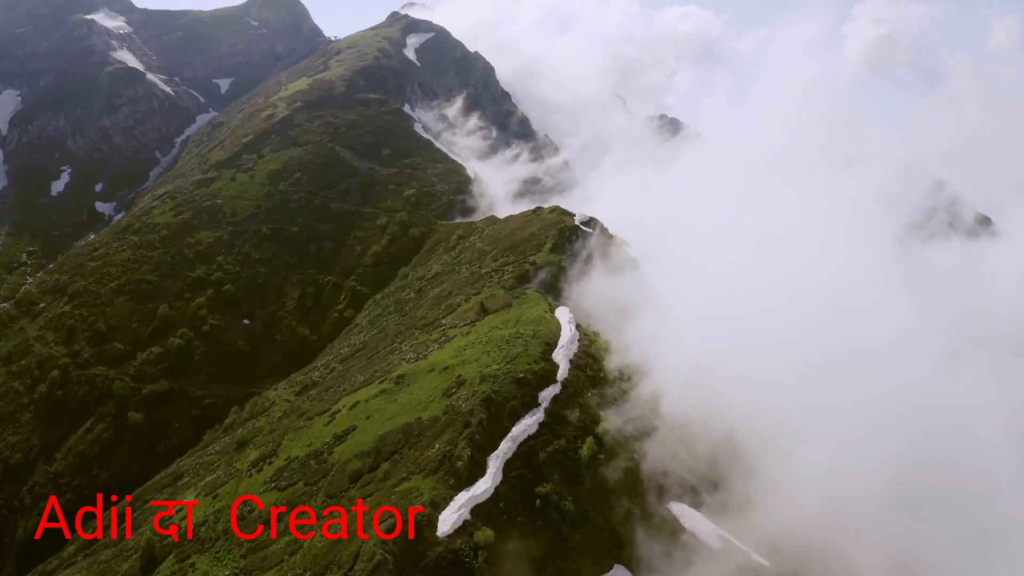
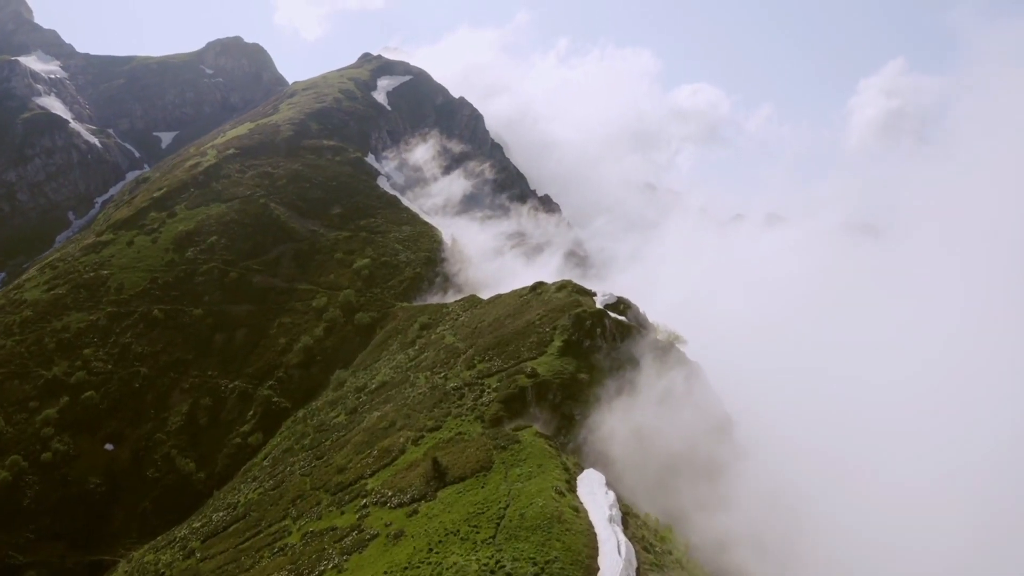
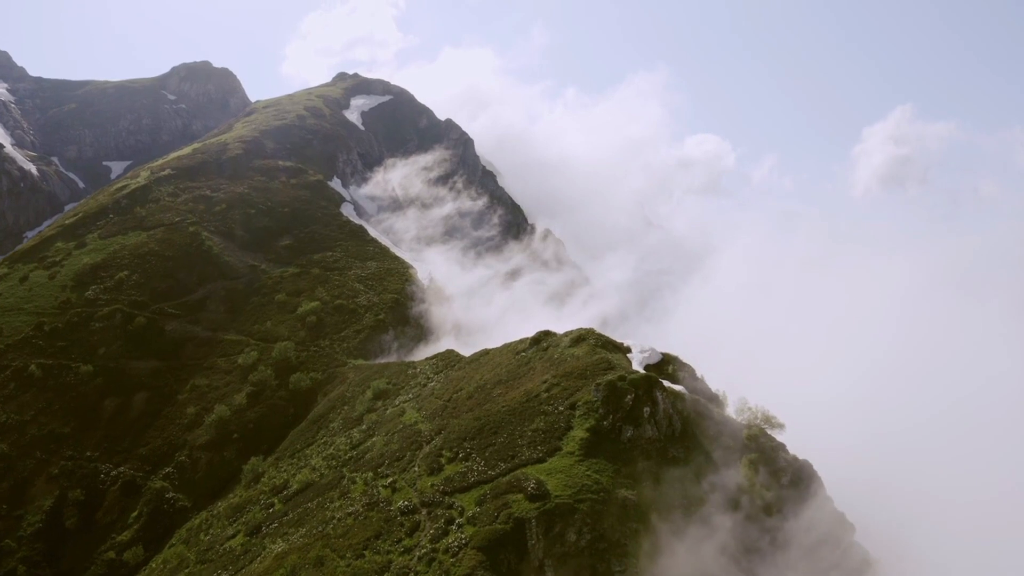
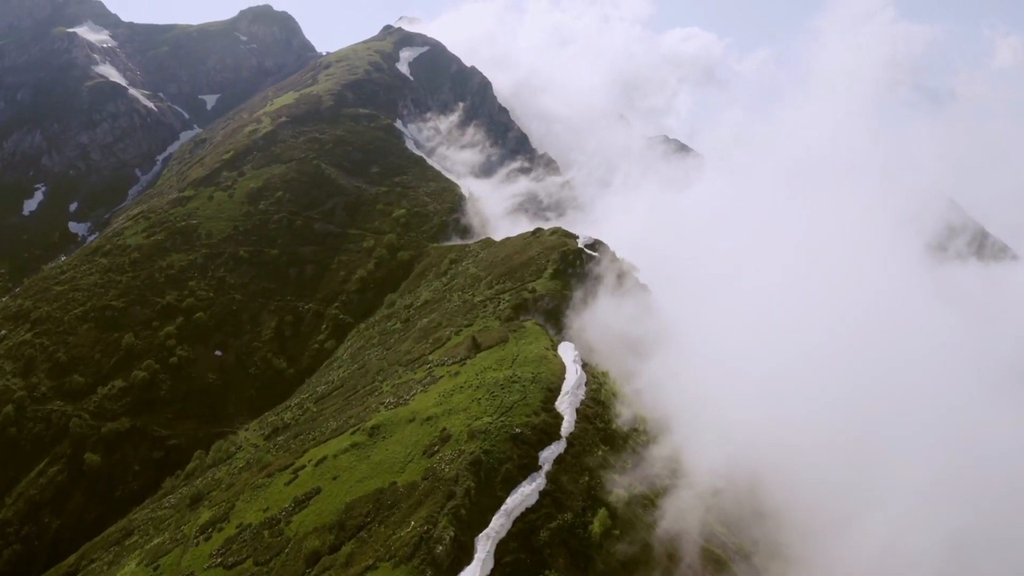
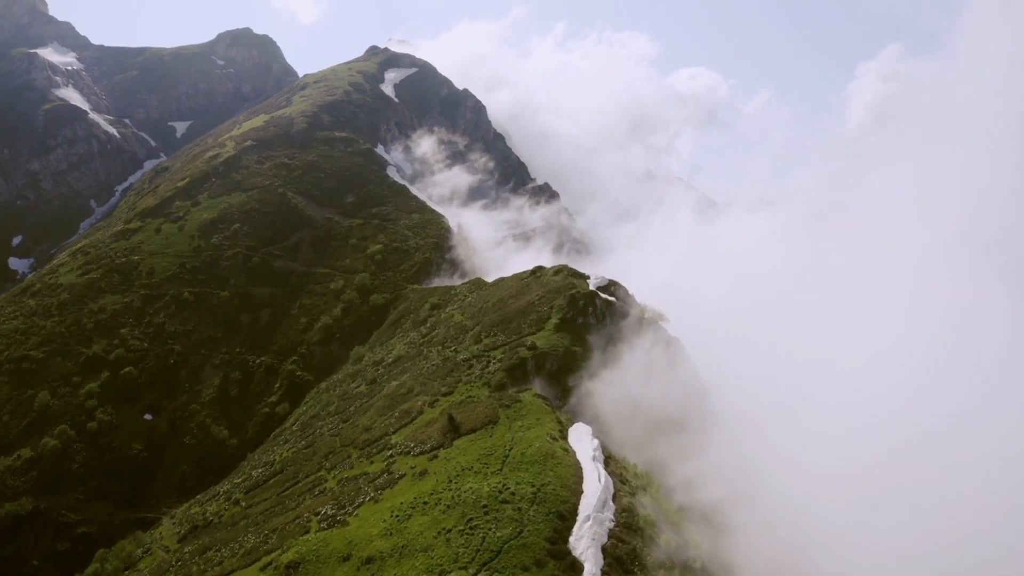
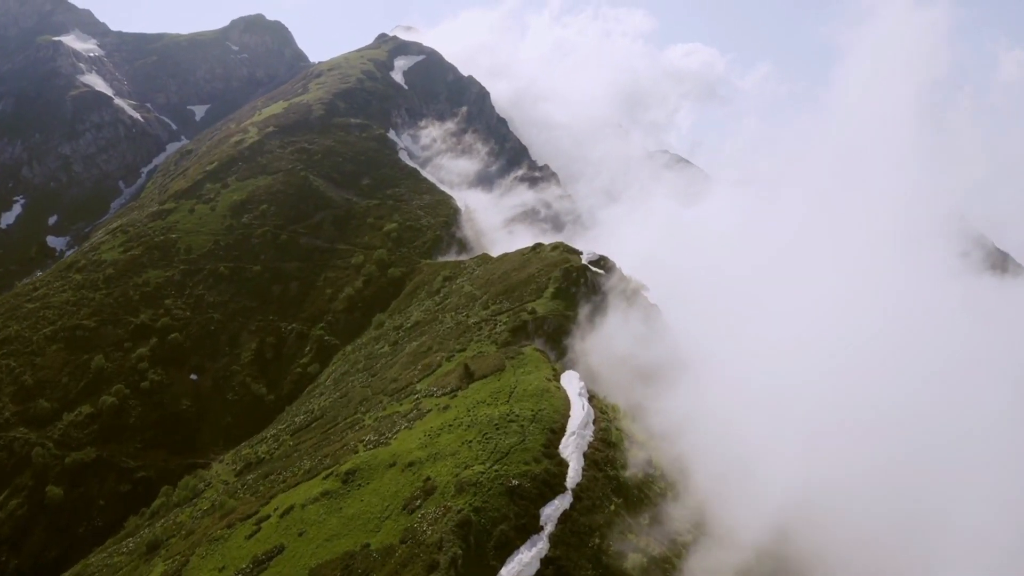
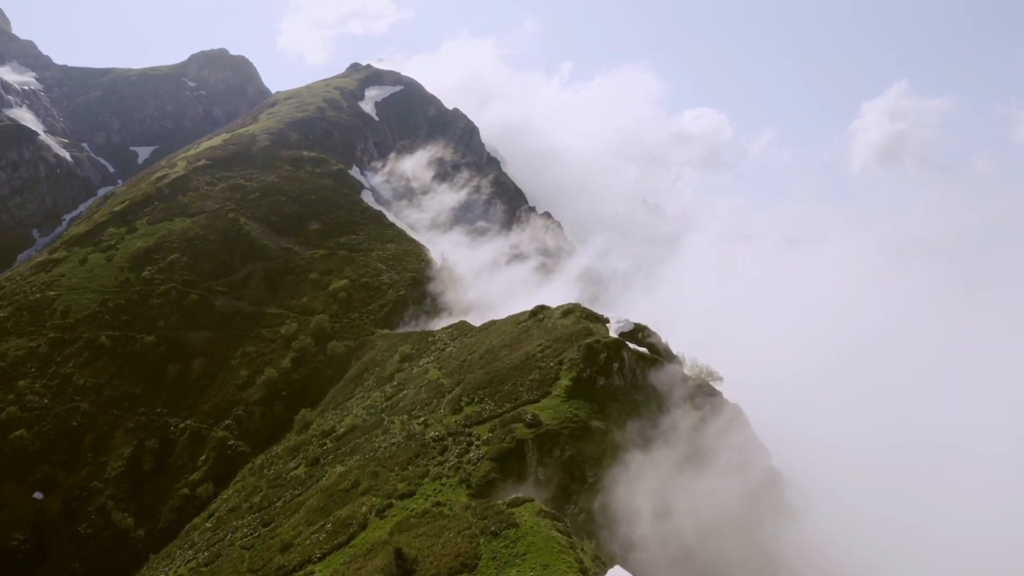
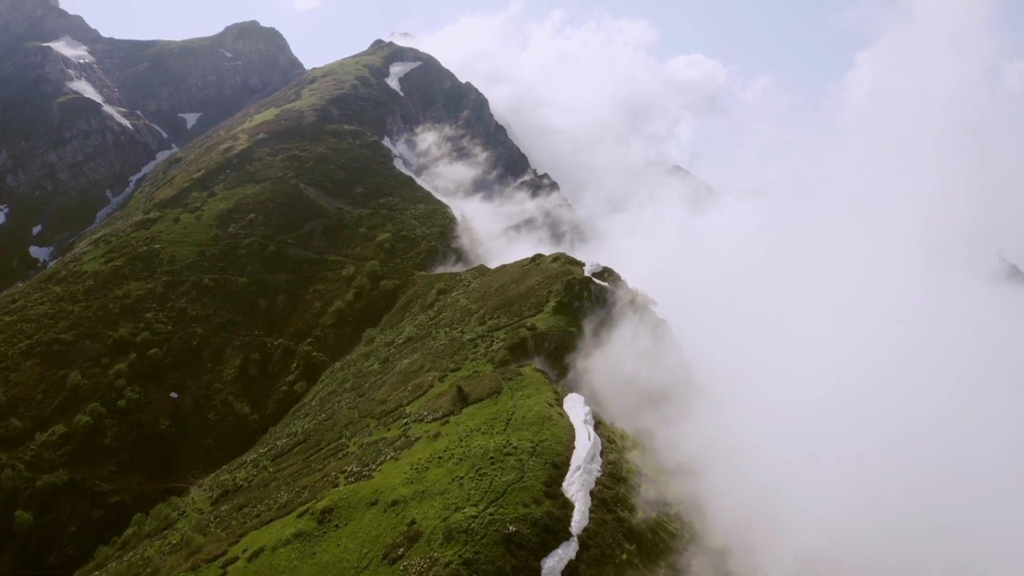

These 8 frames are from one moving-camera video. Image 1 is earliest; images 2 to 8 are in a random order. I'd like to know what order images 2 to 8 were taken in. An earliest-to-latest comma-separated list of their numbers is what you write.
4, 6, 8, 5, 2, 7, 3
